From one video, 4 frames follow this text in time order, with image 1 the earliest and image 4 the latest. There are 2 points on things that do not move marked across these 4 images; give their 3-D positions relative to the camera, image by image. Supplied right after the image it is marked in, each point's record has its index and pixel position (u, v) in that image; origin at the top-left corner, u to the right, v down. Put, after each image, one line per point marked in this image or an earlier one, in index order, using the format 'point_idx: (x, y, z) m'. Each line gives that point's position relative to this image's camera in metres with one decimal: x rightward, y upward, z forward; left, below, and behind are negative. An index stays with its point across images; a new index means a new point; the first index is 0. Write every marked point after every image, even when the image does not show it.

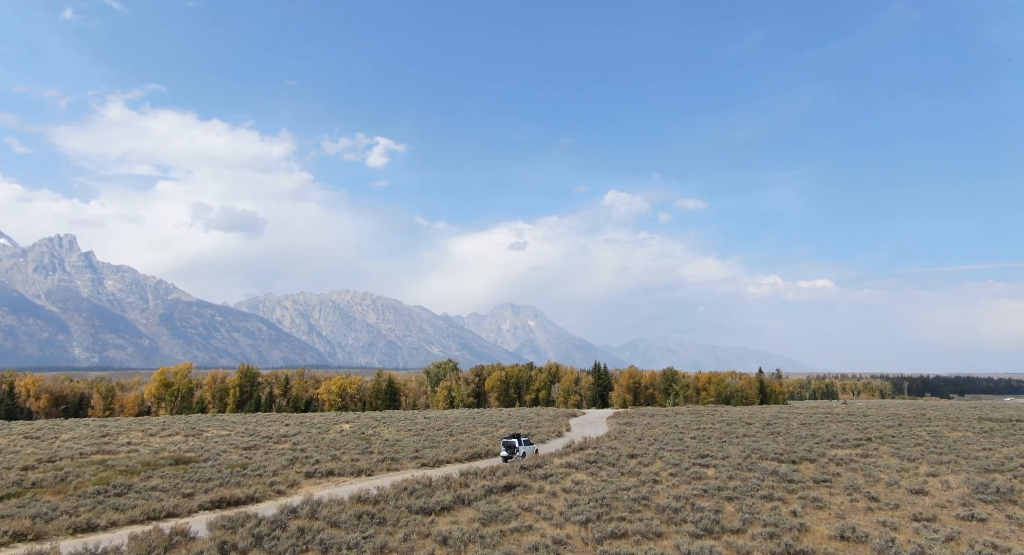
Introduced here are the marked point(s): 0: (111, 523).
0: (-11.2, -6.8, +18.7) m
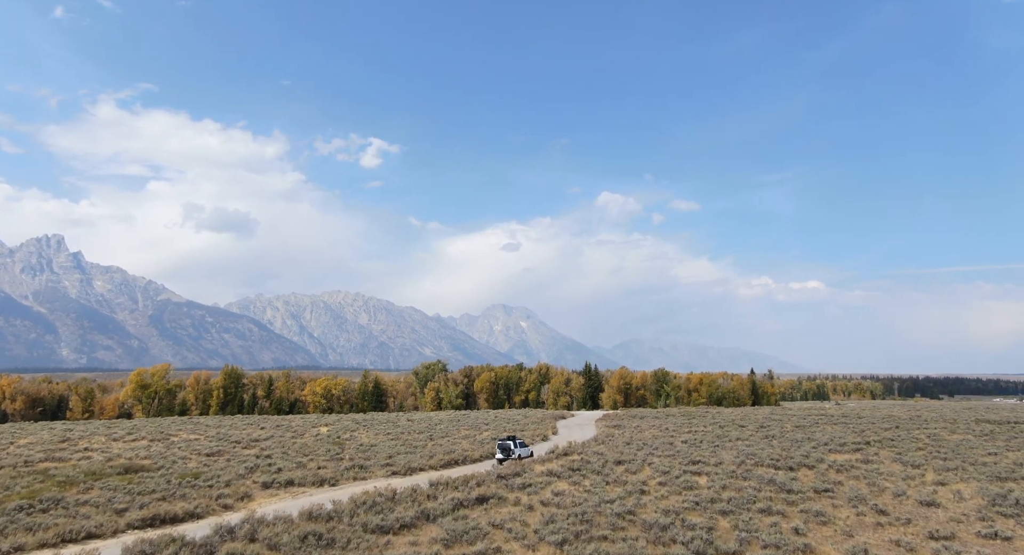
0: (-12.0, -6.5, +16.3) m
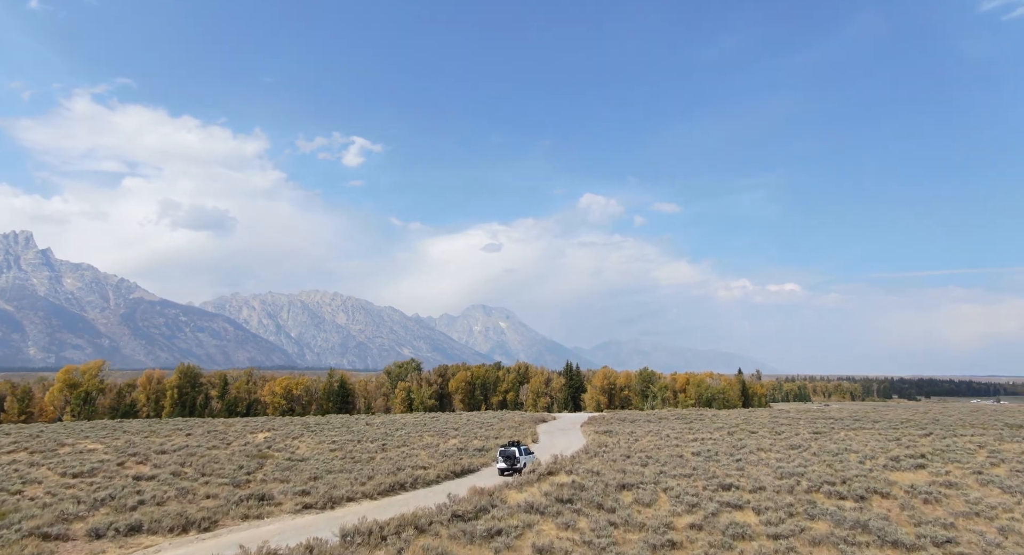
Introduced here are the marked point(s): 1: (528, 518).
0: (-12.7, -4.9, +7.3) m
1: (+0.4, -6.6, +18.4) m
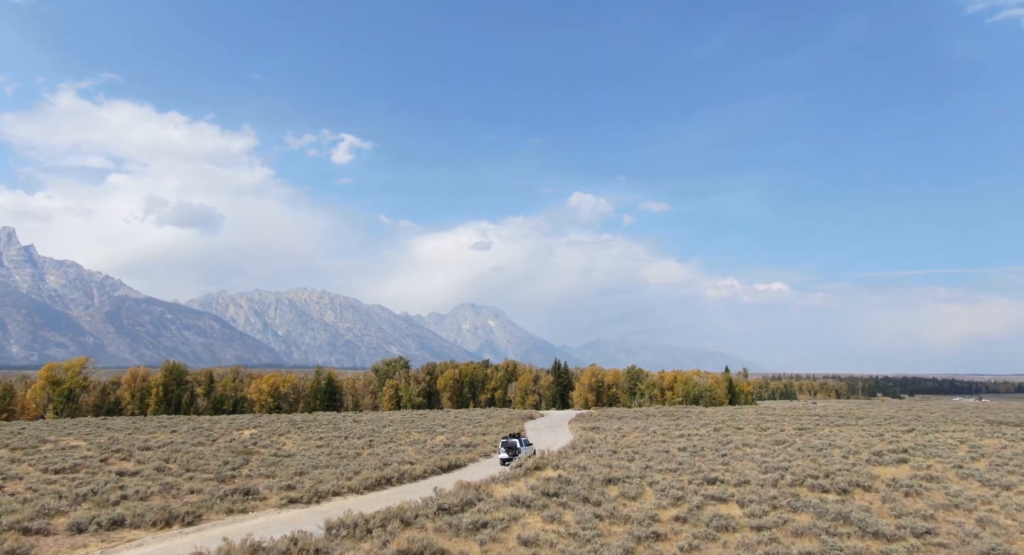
0: (-12.9, -4.7, +7.1) m
1: (0.0, -6.4, +18.4) m
